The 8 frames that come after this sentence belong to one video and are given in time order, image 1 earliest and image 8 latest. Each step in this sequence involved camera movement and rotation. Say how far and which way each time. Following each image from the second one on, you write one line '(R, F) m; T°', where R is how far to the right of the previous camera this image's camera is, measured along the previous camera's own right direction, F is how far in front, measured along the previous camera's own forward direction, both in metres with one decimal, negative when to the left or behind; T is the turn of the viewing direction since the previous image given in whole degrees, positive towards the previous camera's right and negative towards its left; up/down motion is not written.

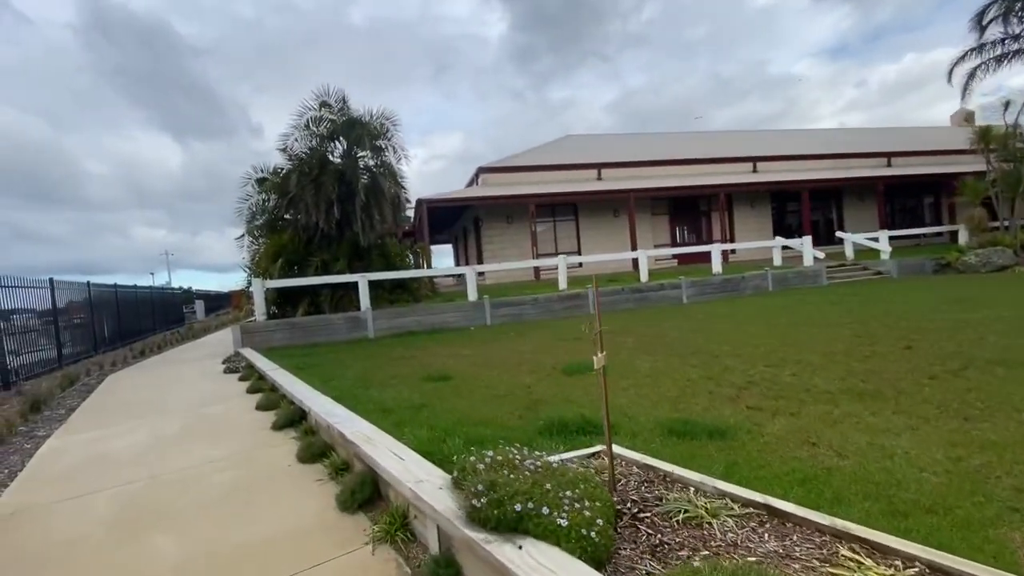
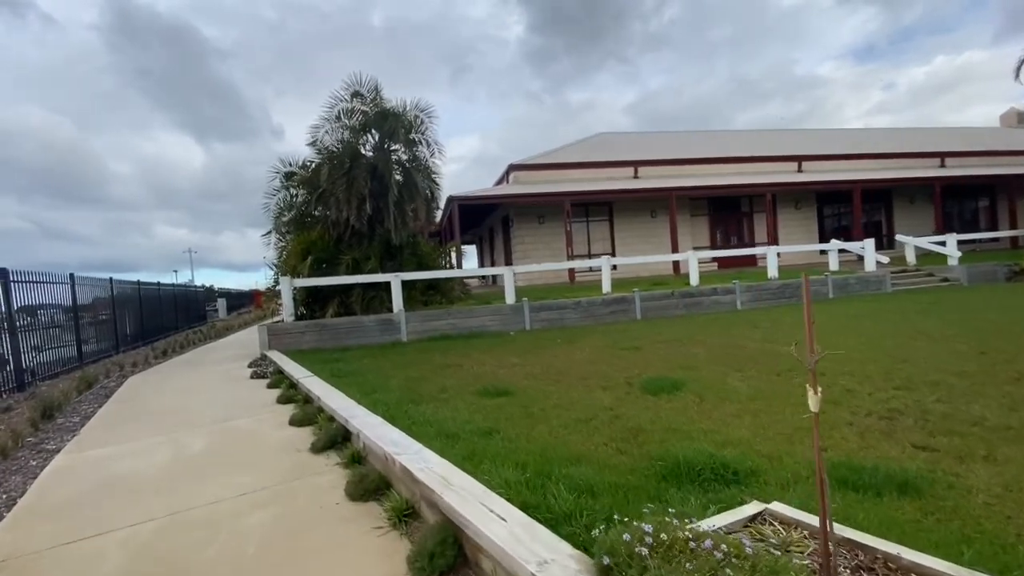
(-0.7, +0.9) m; -2°
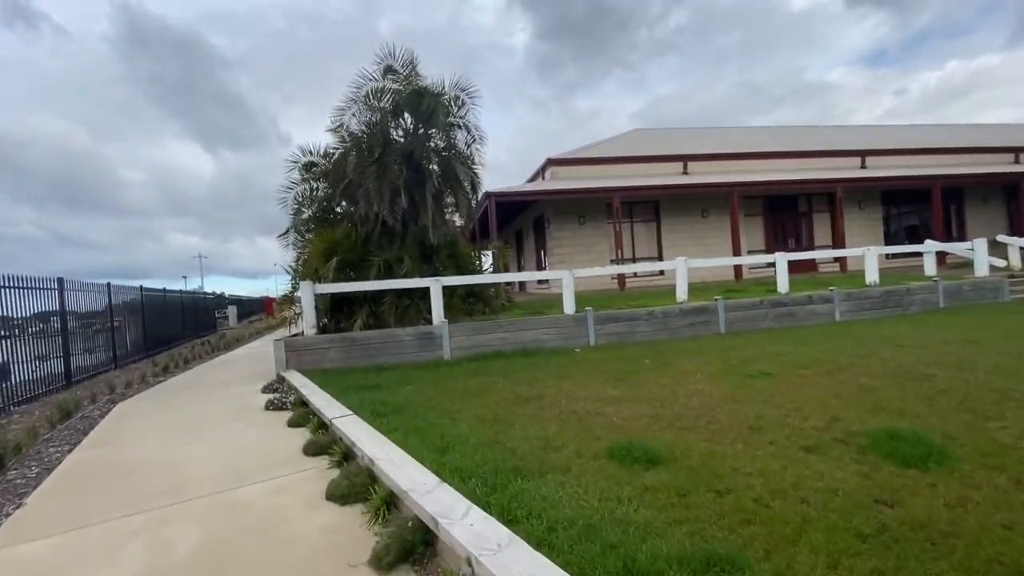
(-1.1, +2.0) m; -1°
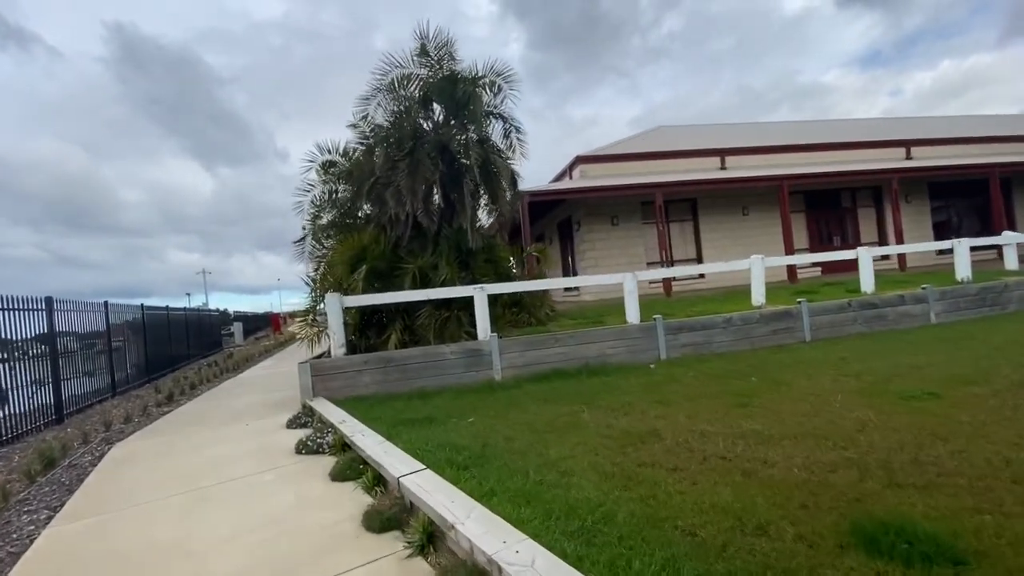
(-1.0, +1.4) m; 0°
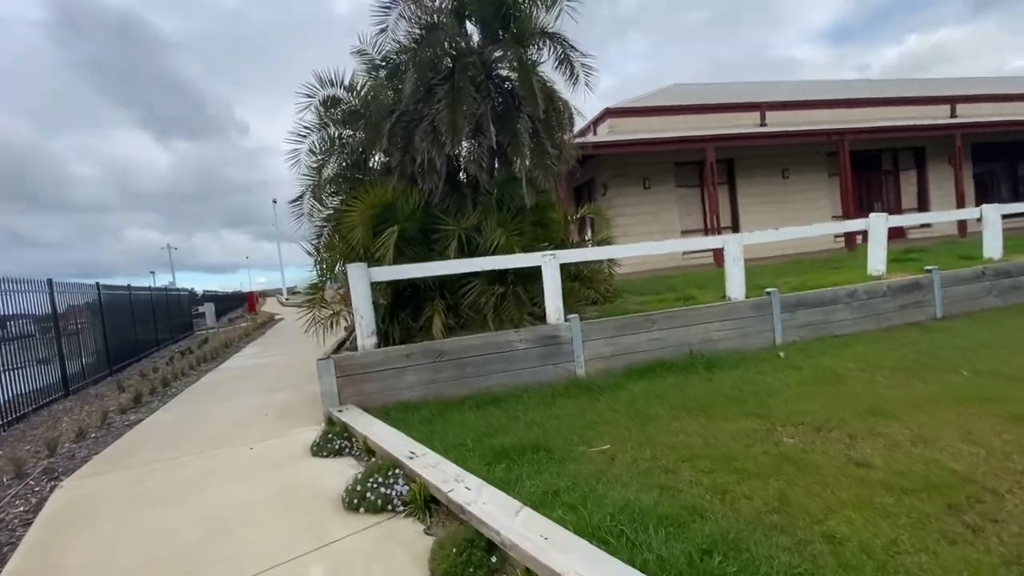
(-1.5, +2.1) m; +3°
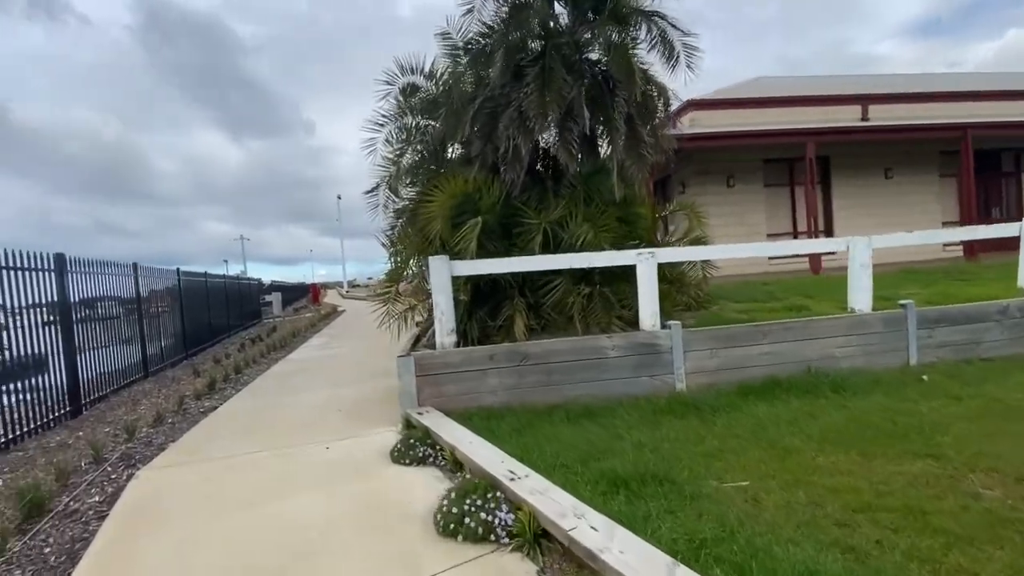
(-0.5, +0.5) m; -6°
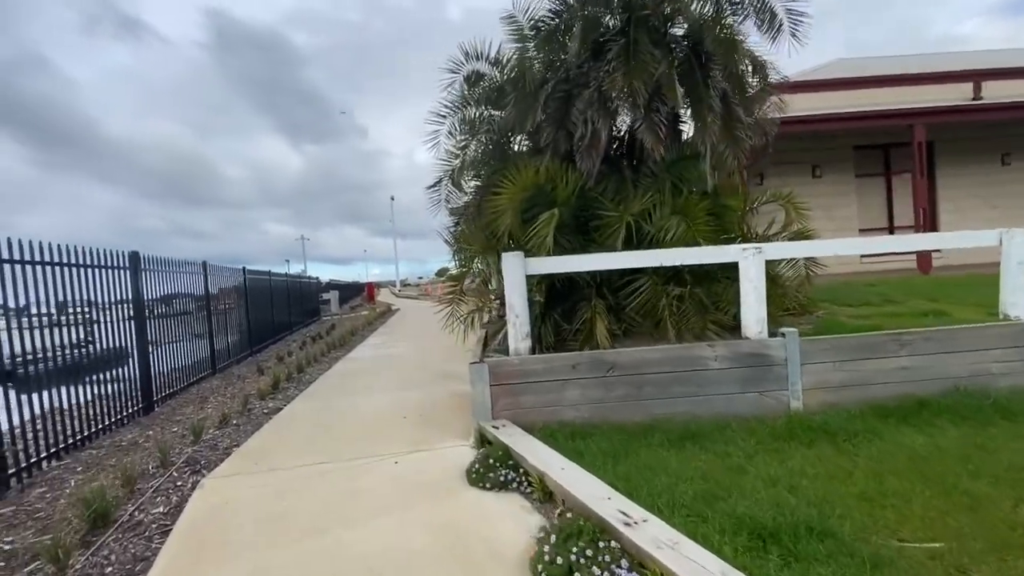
(-0.4, +0.6) m; -6°
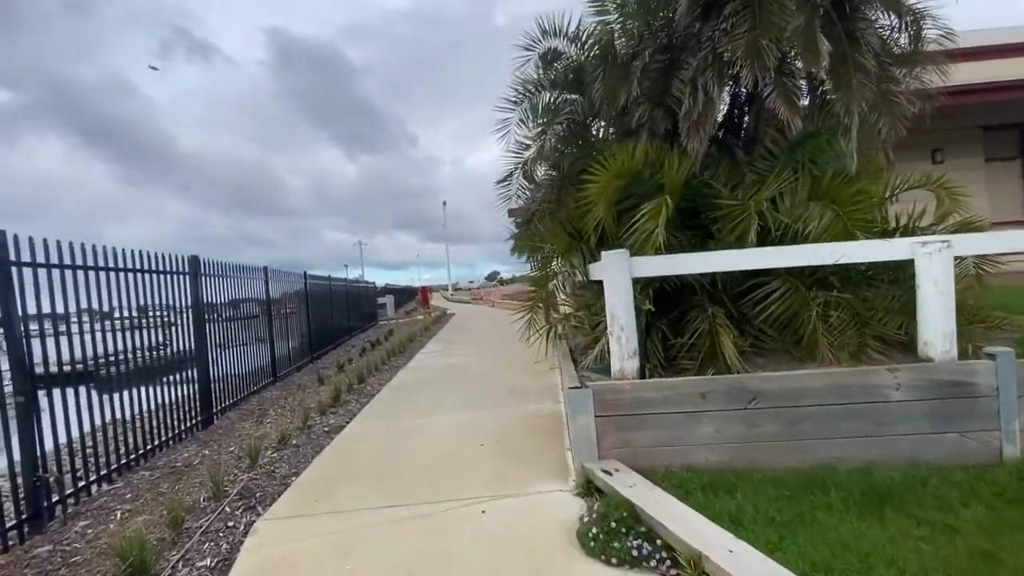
(-0.5, +0.9) m; -6°
